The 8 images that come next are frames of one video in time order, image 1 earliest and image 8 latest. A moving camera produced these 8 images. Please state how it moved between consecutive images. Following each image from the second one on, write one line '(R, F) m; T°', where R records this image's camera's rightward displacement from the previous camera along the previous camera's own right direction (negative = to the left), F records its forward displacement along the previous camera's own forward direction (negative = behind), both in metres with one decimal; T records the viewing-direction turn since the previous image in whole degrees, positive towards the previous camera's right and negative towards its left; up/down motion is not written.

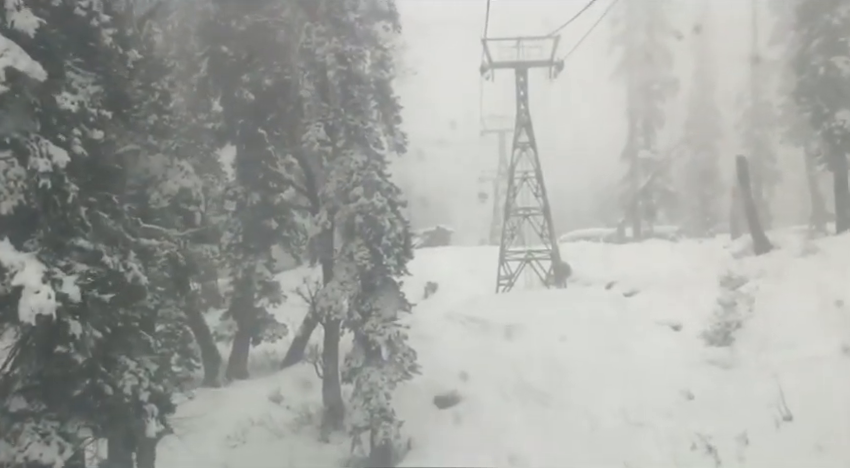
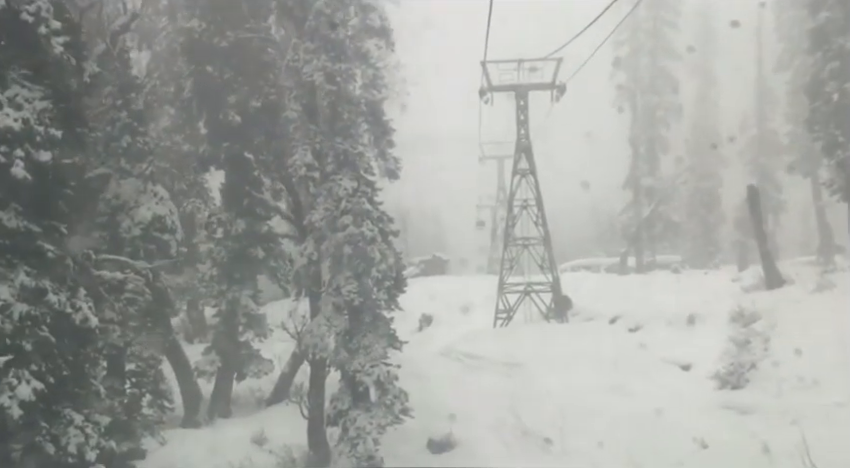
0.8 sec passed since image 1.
(+0.1, +0.7) m; 0°
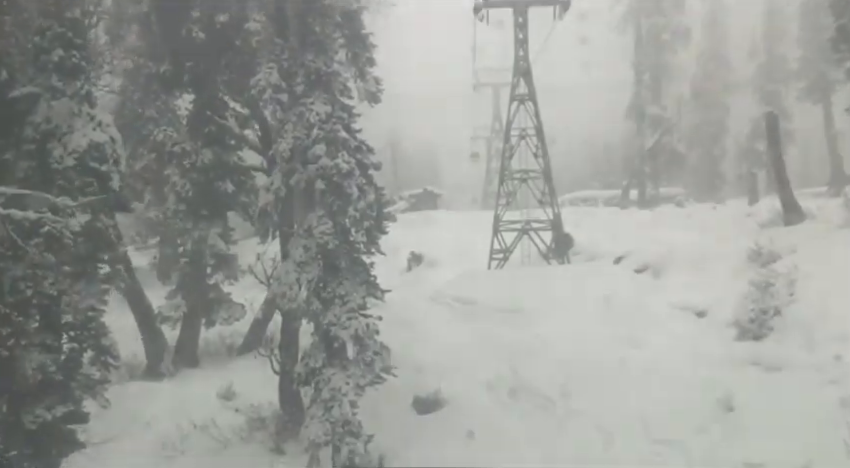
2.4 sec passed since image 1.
(+0.1, +1.3) m; 0°
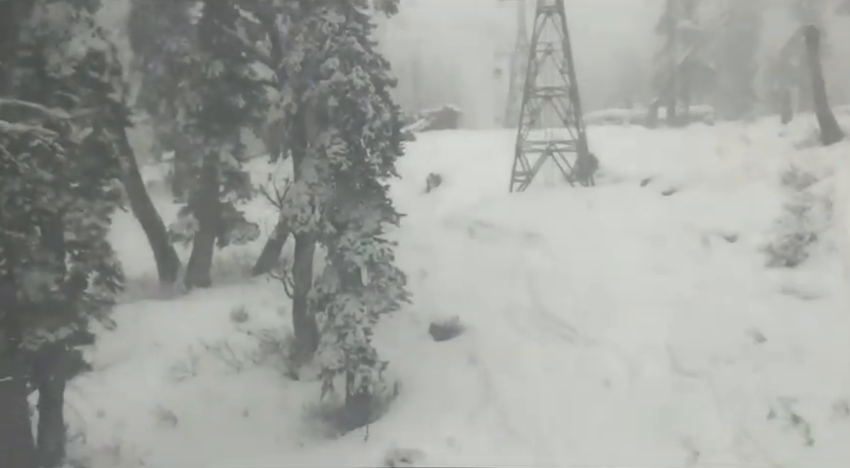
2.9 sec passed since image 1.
(0.0, +0.4) m; -1°
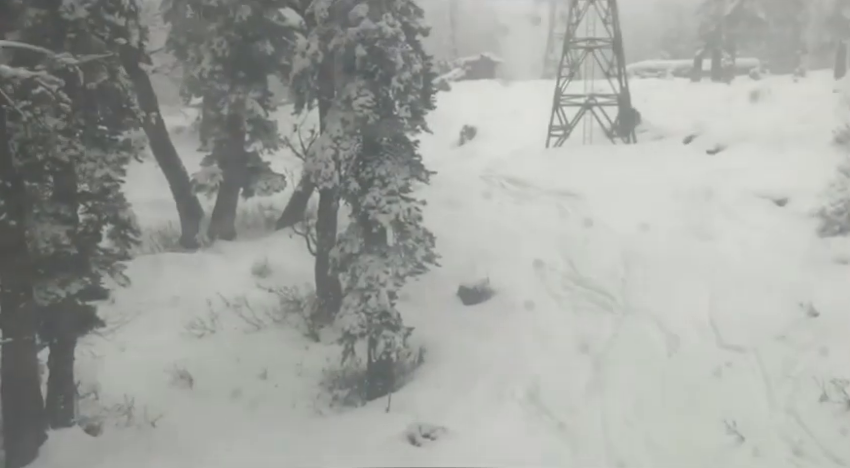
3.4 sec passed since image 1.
(0.0, +0.4) m; -2°
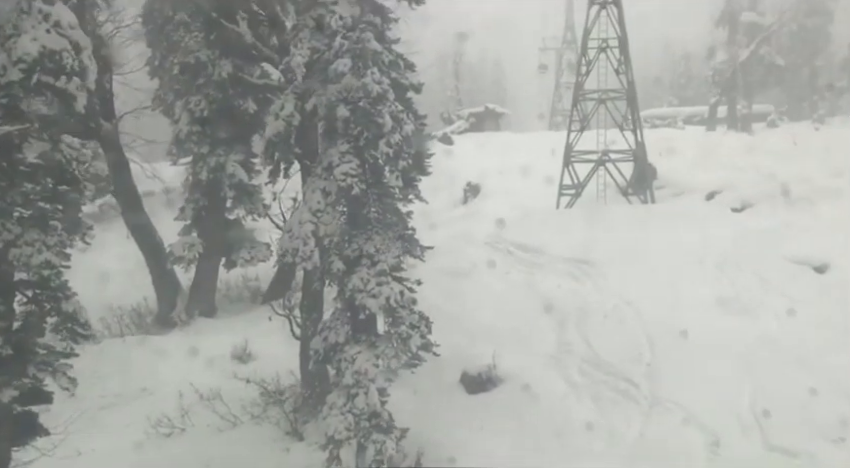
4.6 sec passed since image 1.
(+0.2, +1.0) m; -1°
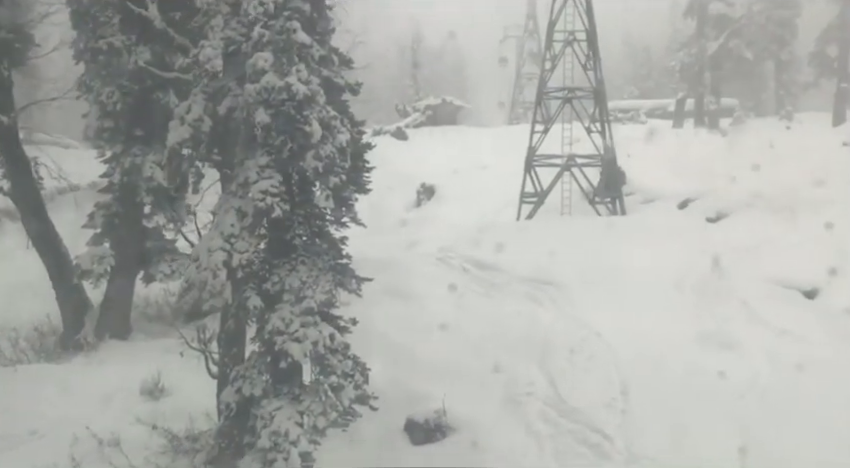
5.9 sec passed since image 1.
(+0.2, +1.1) m; +3°
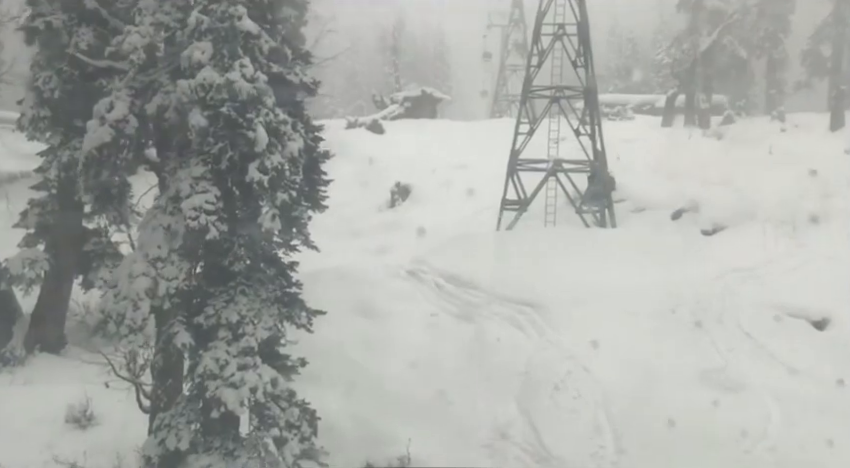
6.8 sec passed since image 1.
(+0.1, +0.8) m; +1°
